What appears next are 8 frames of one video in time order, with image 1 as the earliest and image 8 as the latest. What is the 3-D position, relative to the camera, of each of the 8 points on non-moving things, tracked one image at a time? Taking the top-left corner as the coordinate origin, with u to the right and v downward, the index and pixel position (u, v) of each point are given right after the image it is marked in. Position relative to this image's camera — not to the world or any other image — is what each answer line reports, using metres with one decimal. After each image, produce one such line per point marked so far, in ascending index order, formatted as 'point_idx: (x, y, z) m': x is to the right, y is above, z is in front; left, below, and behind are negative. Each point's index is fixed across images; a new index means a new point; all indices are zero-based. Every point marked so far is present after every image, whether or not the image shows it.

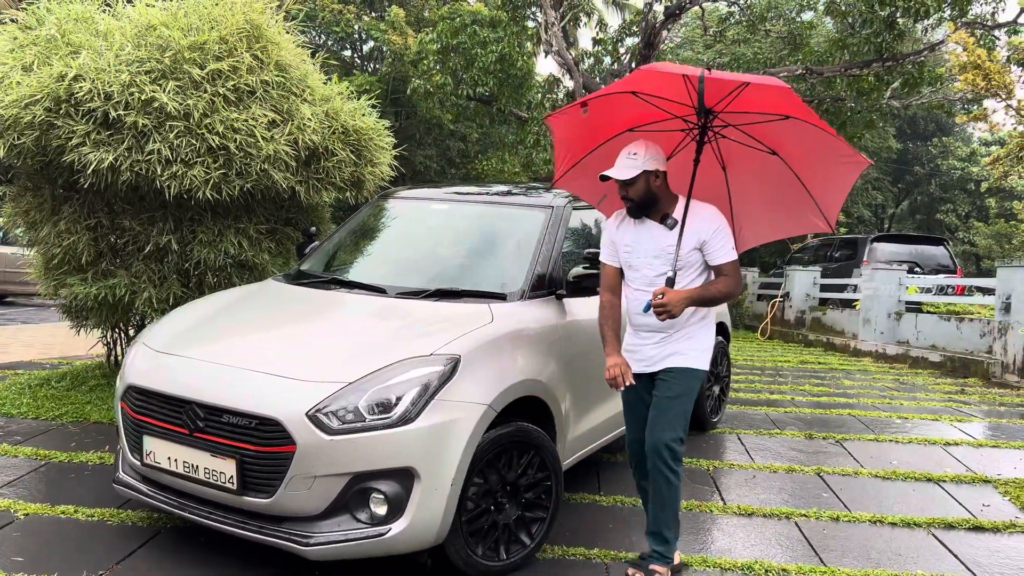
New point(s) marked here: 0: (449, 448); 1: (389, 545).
0: (-0.2, -0.5, +2.9) m
1: (-0.4, -0.9, +2.8) m
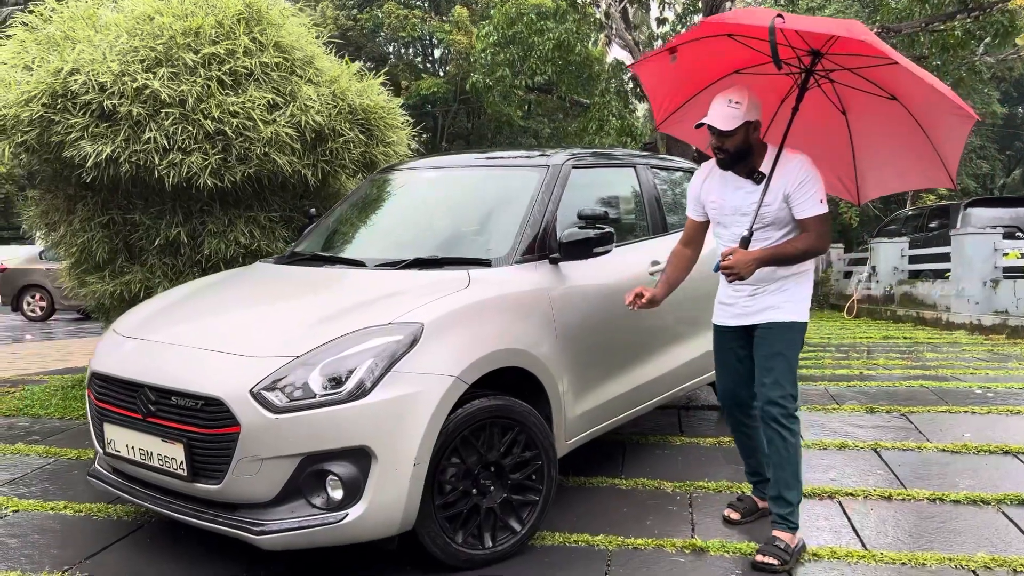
0: (-0.3, -0.4, +2.6) m
1: (-0.5, -0.7, +2.6) m
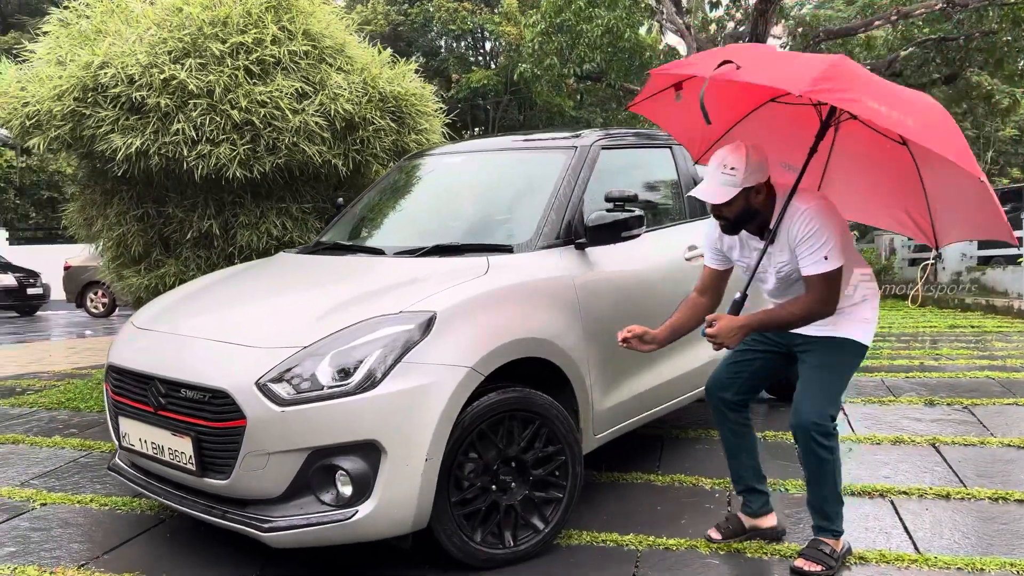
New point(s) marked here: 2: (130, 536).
0: (-0.3, -0.4, +2.5) m
1: (-0.5, -0.7, +2.5) m
2: (-1.4, -0.9, +3.1) m
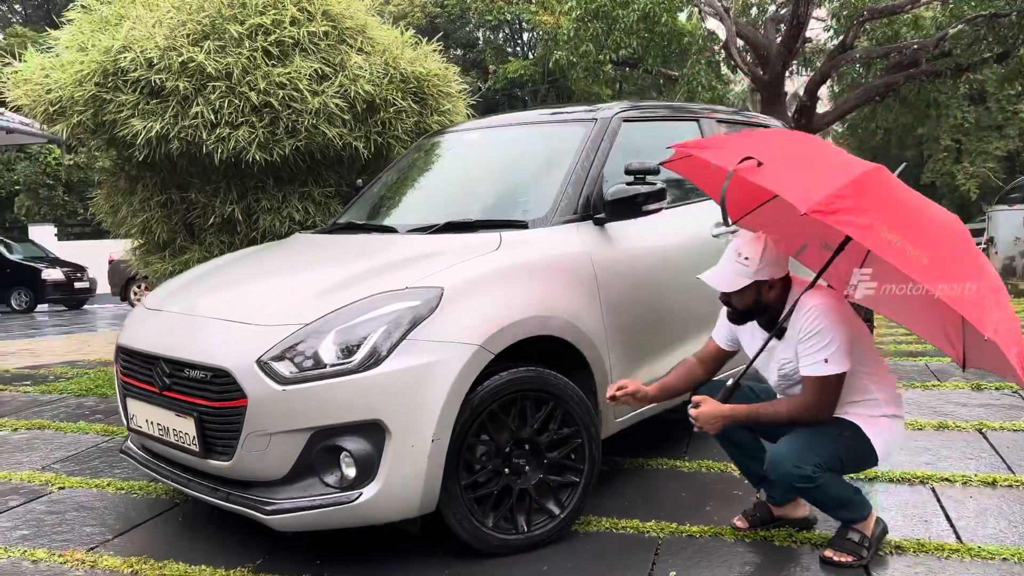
0: (-0.2, -0.3, +2.4) m
1: (-0.4, -0.6, +2.4) m
2: (-1.3, -0.8, +3.1) m
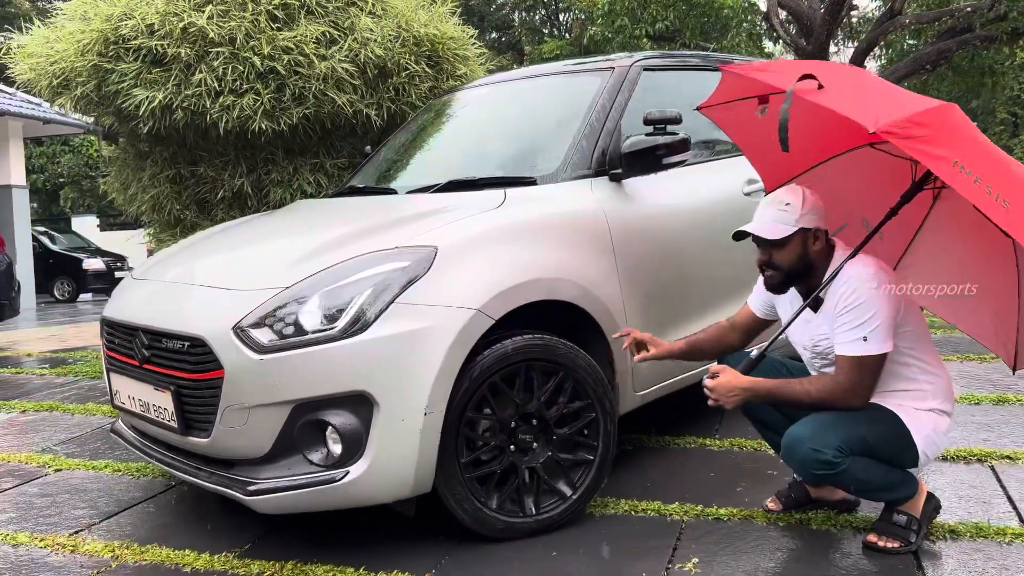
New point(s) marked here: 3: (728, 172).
0: (-0.2, -0.2, +2.2) m
1: (-0.4, -0.5, +2.2) m
2: (-1.3, -0.7, +2.9) m
3: (+0.9, +0.5, +3.3) m
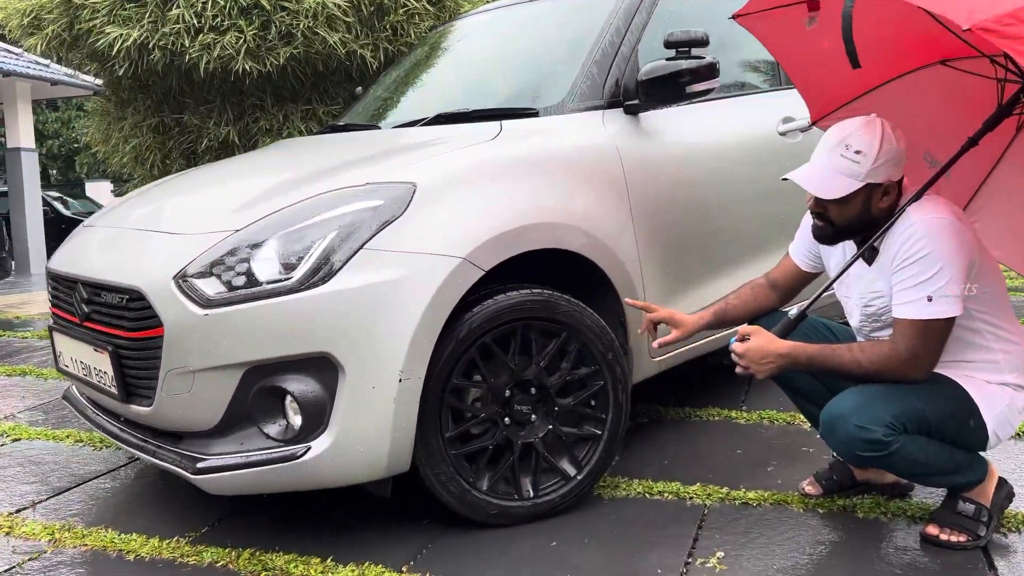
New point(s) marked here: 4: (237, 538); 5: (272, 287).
0: (-0.3, -0.1, +1.8) m
1: (-0.4, -0.4, +1.8) m
2: (-1.3, -0.6, +2.6) m
3: (+0.9, +0.6, +2.9) m
4: (-0.7, -0.6, +2.1) m
5: (-0.5, 0.0, +1.8) m
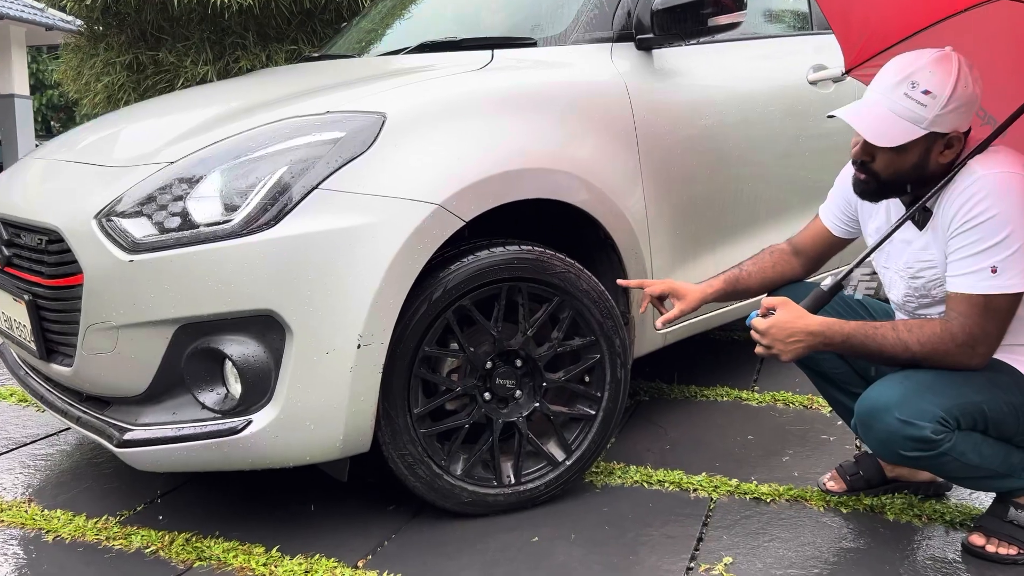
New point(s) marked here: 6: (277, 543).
0: (-0.3, 0.0, +1.5) m
1: (-0.5, -0.3, +1.6) m
2: (-1.4, -0.4, +2.3) m
3: (+0.9, +0.7, +2.6) m
4: (-0.7, -0.5, +1.8) m
5: (-0.6, +0.1, +1.5) m
6: (-0.5, -0.5, +1.7) m
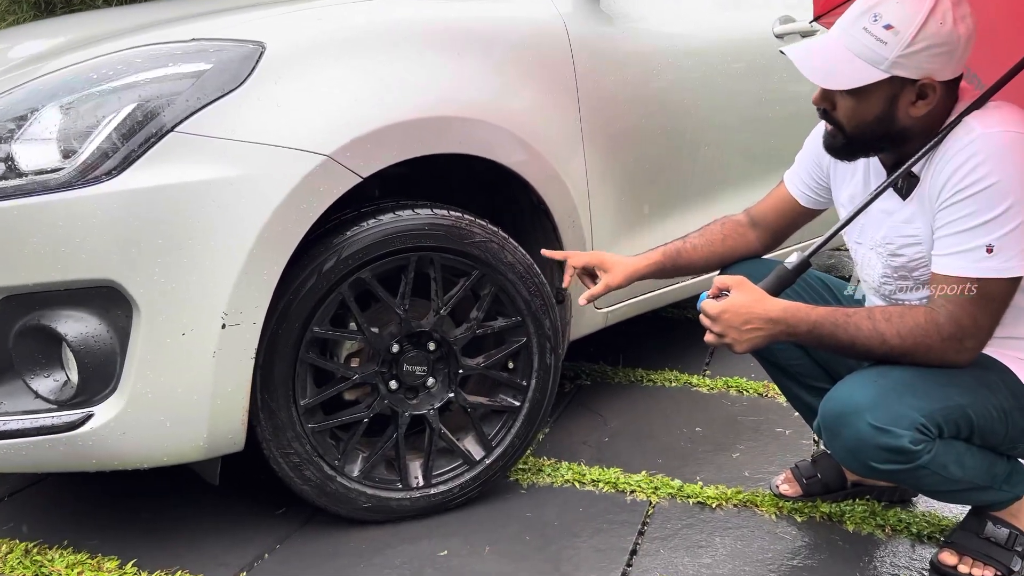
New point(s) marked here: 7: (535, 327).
0: (-0.4, +0.1, +1.3) m
1: (-0.6, -0.2, +1.3) m
2: (-1.5, -0.3, +2.0) m
3: (+0.7, +0.8, +2.3) m
4: (-0.9, -0.4, +1.5) m
5: (-0.7, +0.2, +1.2) m
6: (-0.6, -0.5, +1.4) m
7: (+0.1, -0.1, +1.6) m
